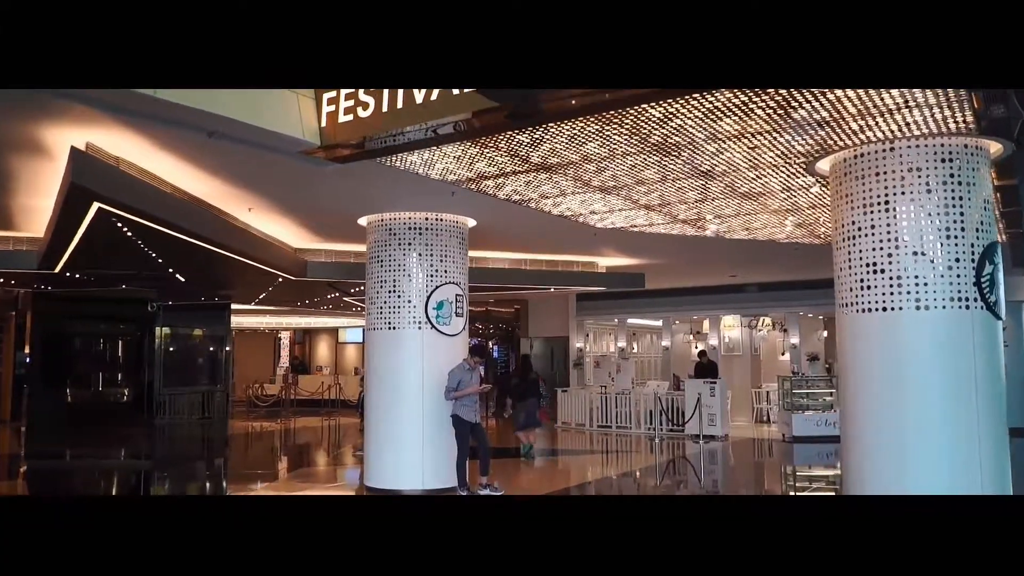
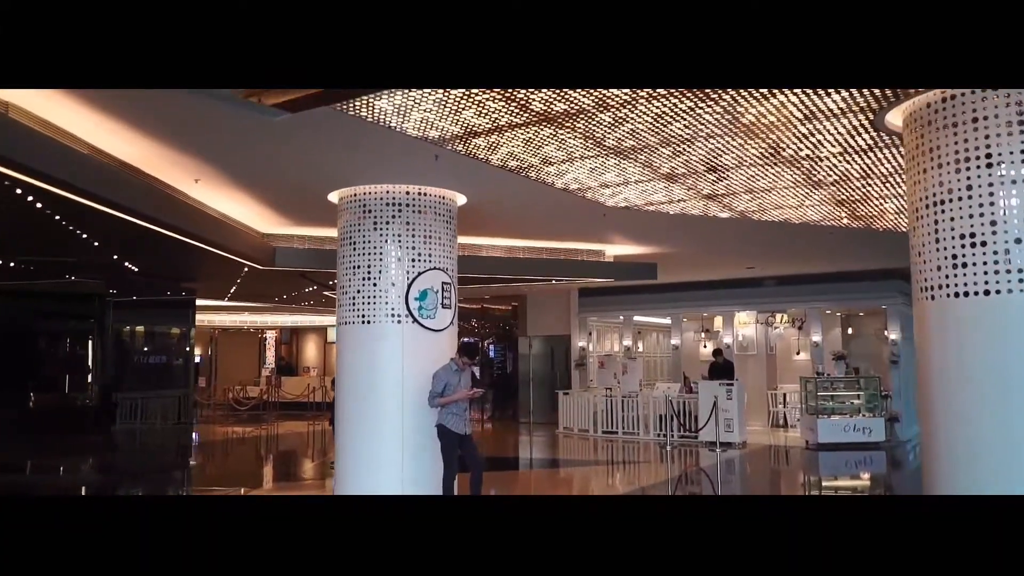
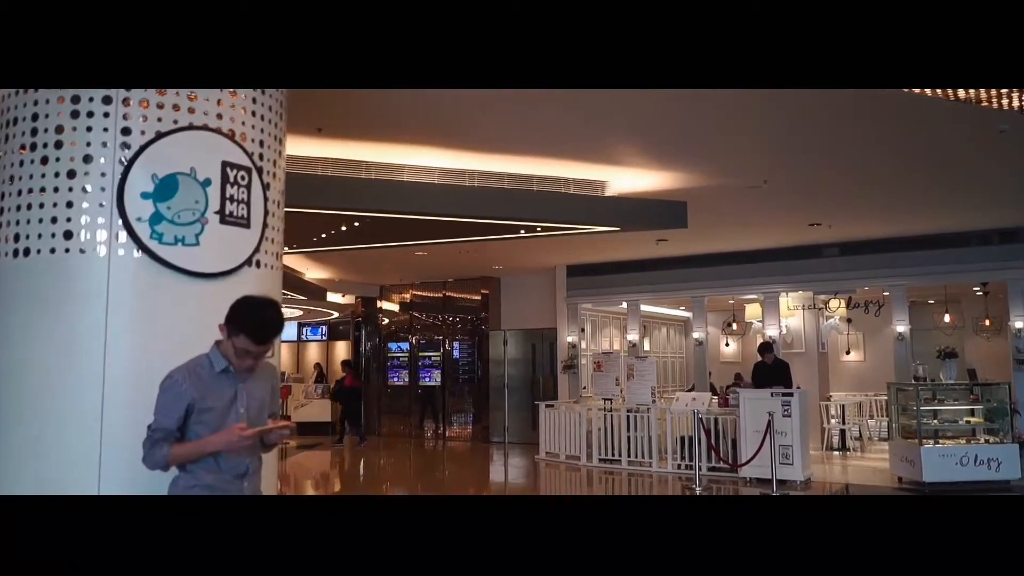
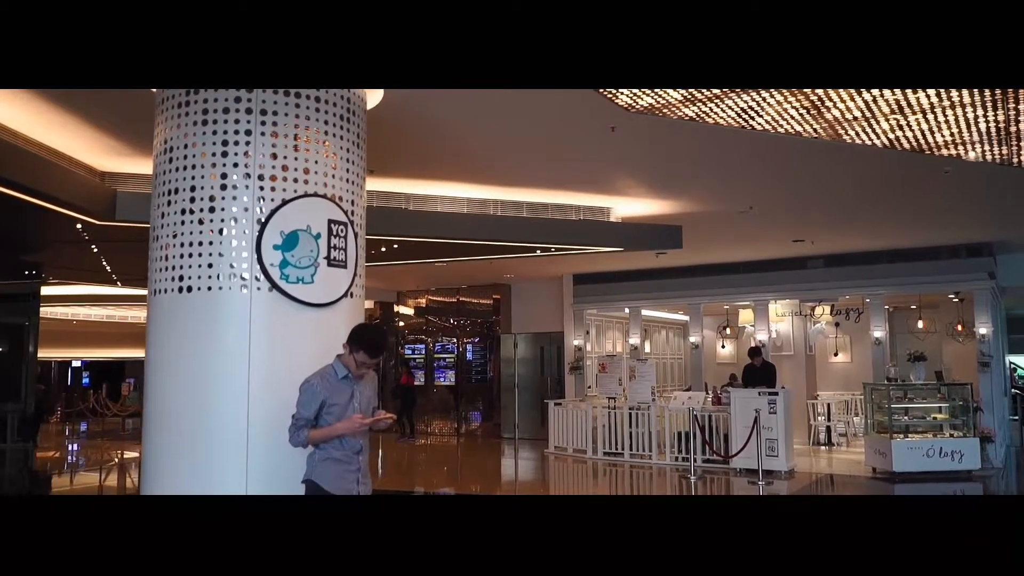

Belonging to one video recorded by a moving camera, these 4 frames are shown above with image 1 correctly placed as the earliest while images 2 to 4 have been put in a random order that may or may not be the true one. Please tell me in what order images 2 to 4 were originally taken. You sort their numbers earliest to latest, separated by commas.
2, 4, 3
